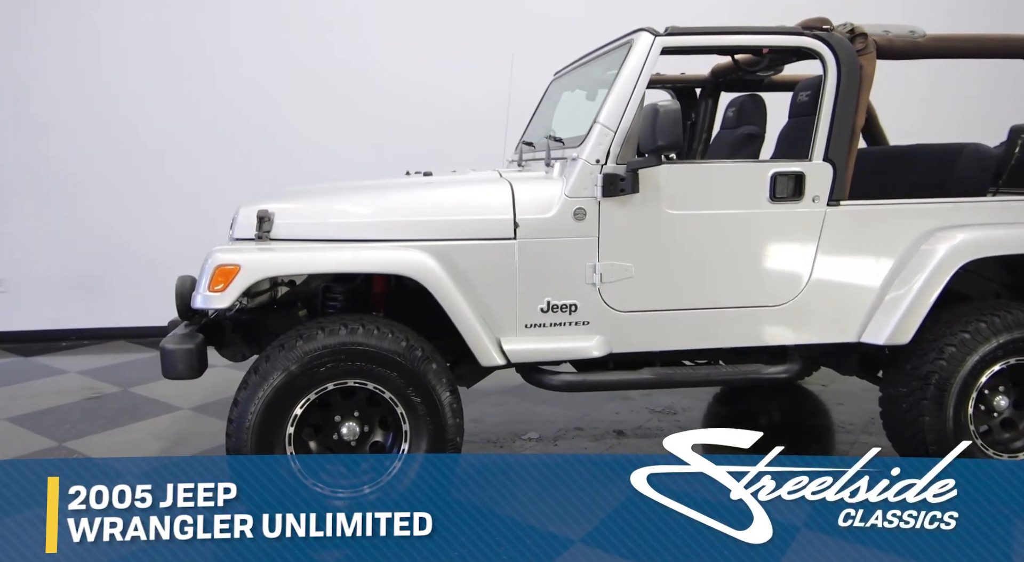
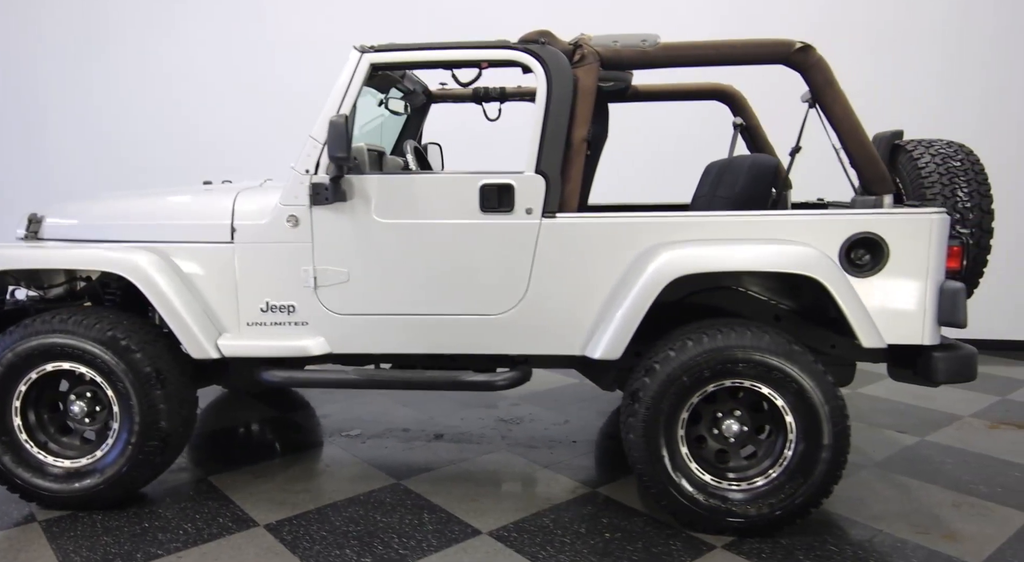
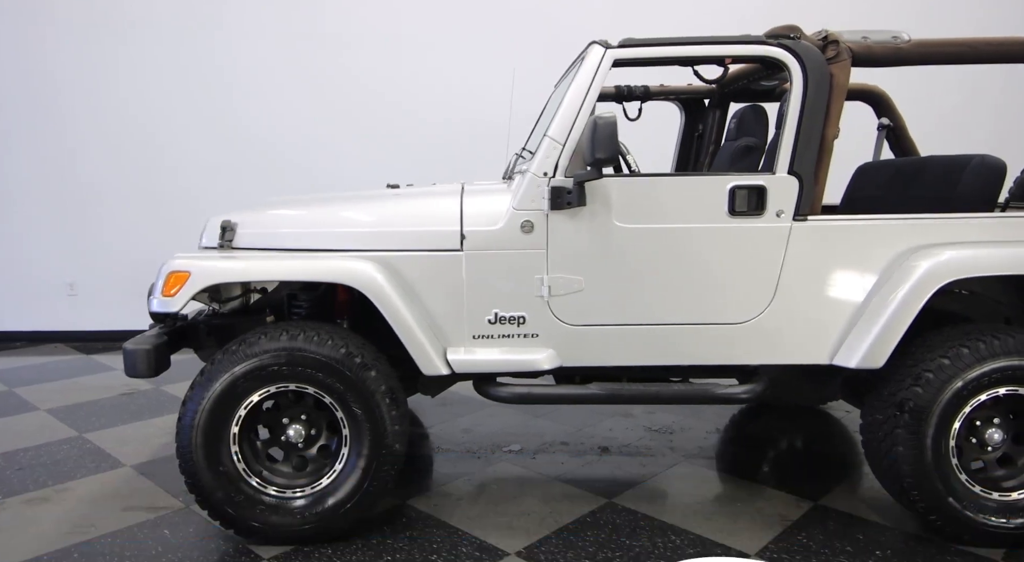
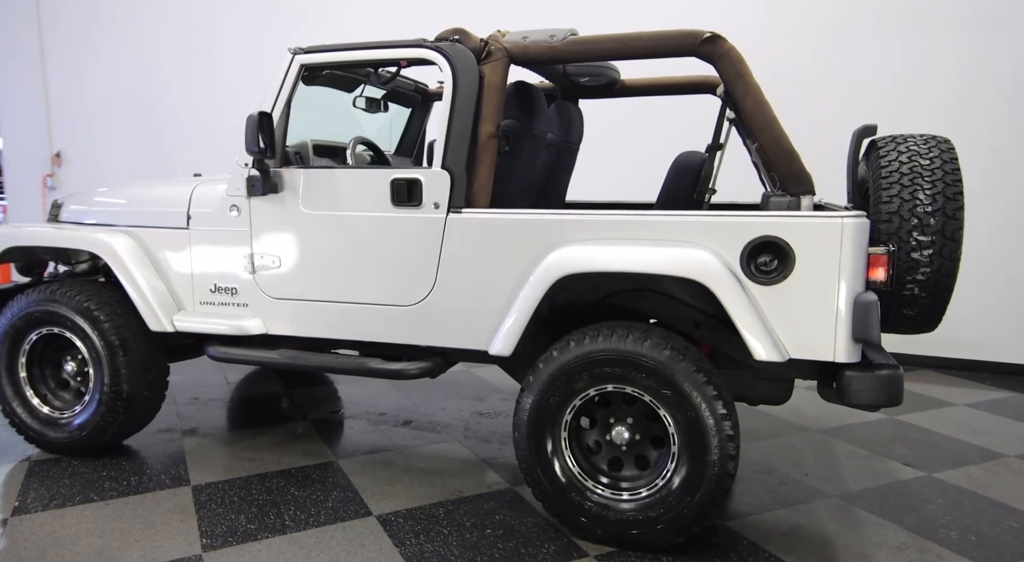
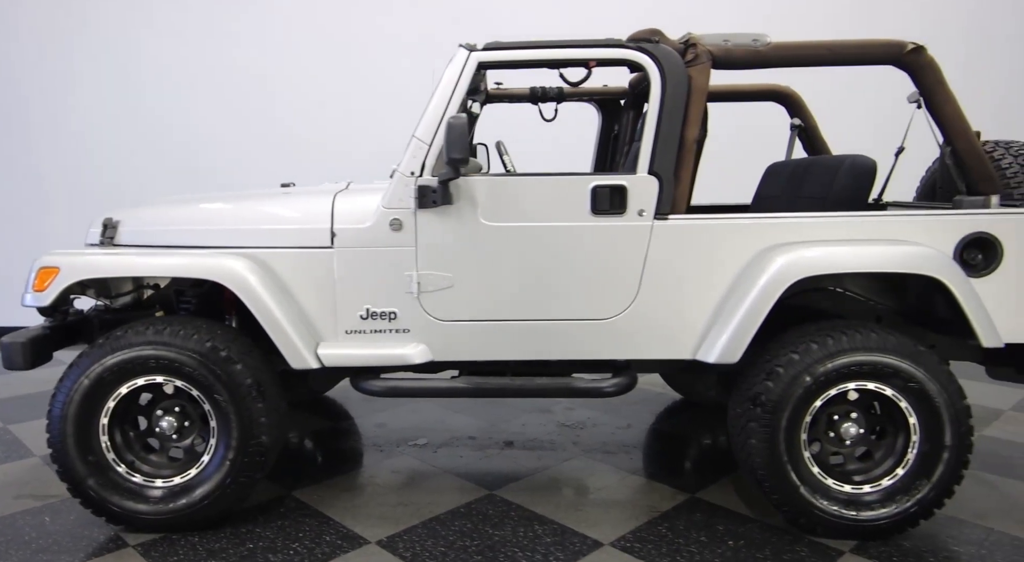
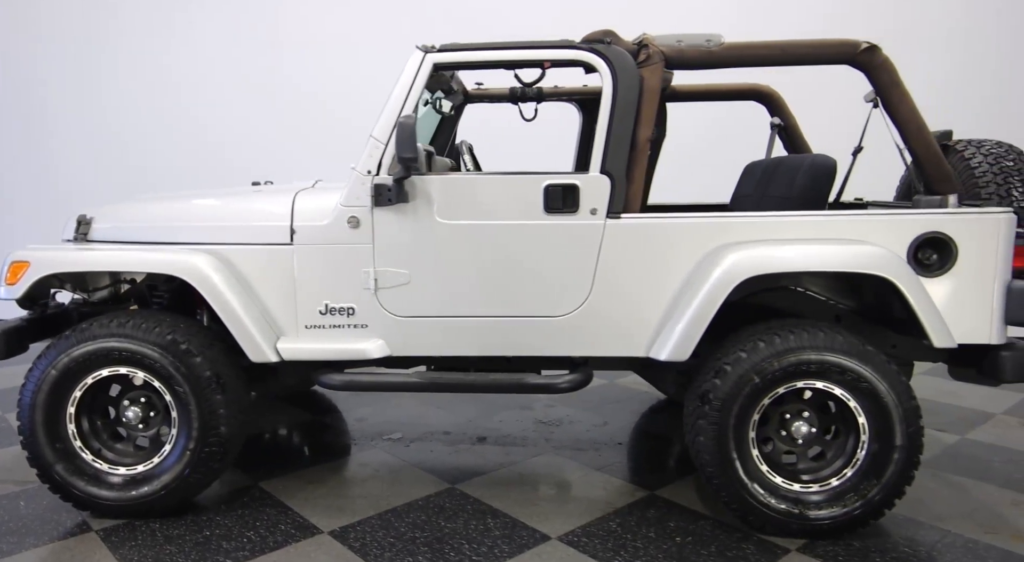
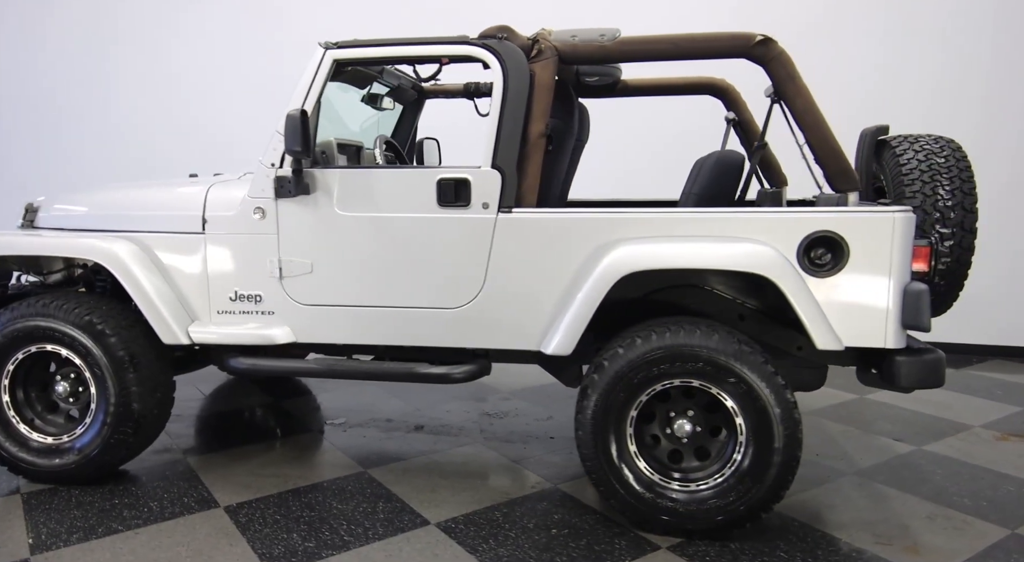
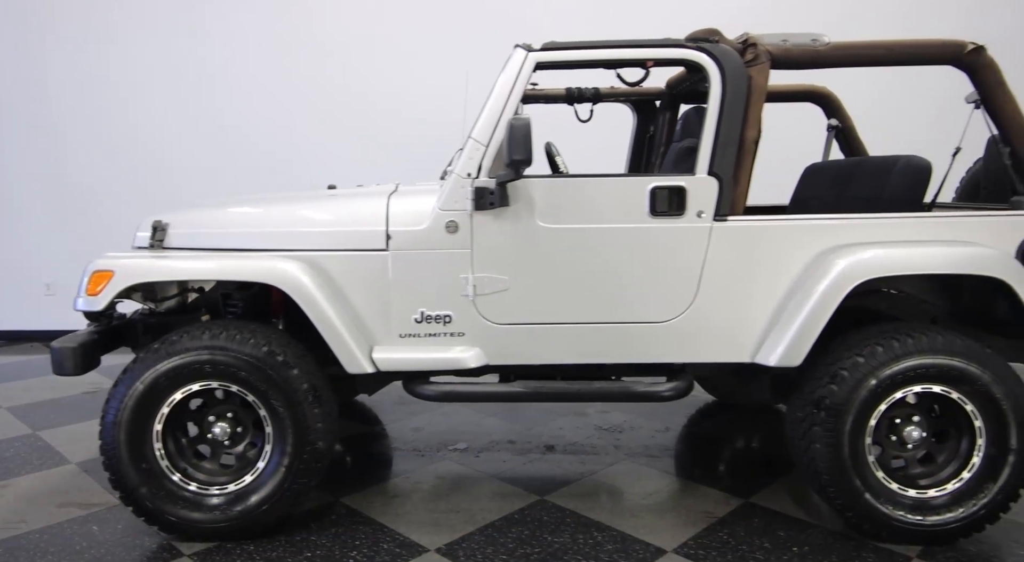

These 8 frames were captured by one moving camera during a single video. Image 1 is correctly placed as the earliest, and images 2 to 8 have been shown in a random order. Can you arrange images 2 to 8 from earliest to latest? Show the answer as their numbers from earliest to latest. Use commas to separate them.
3, 8, 5, 6, 2, 7, 4
